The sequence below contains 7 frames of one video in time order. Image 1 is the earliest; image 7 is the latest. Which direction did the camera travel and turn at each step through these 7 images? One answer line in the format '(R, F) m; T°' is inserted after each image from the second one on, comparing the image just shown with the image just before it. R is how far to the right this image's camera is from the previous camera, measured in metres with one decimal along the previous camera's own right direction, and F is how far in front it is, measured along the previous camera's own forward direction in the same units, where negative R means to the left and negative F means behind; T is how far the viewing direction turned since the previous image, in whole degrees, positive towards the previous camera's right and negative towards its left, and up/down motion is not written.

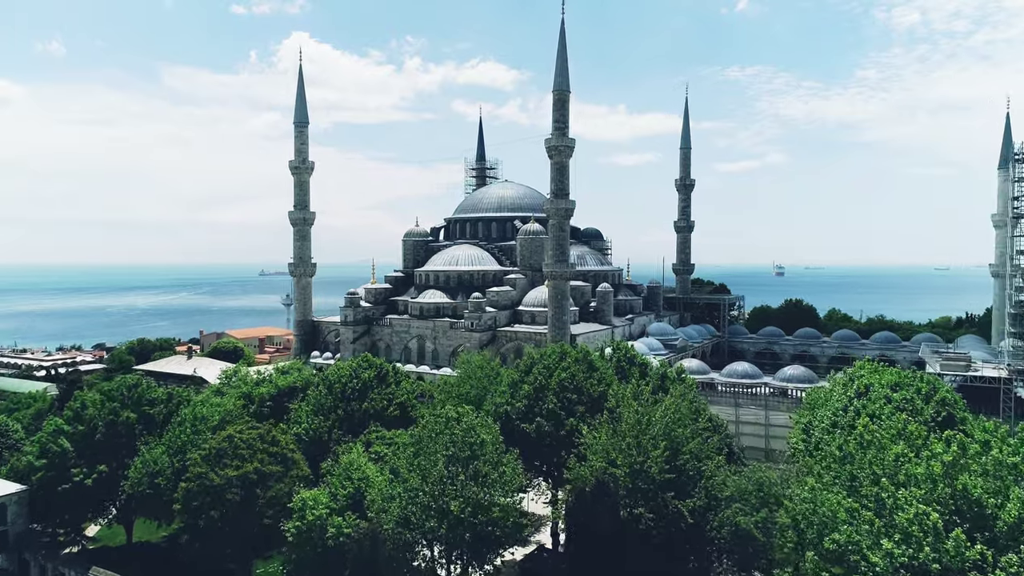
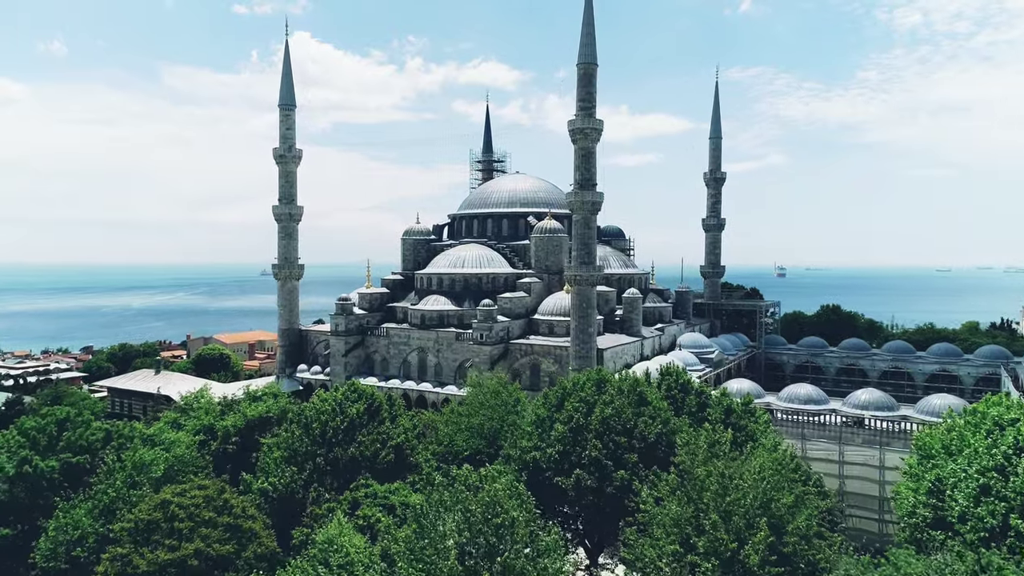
(-0.8, +6.3) m; 0°
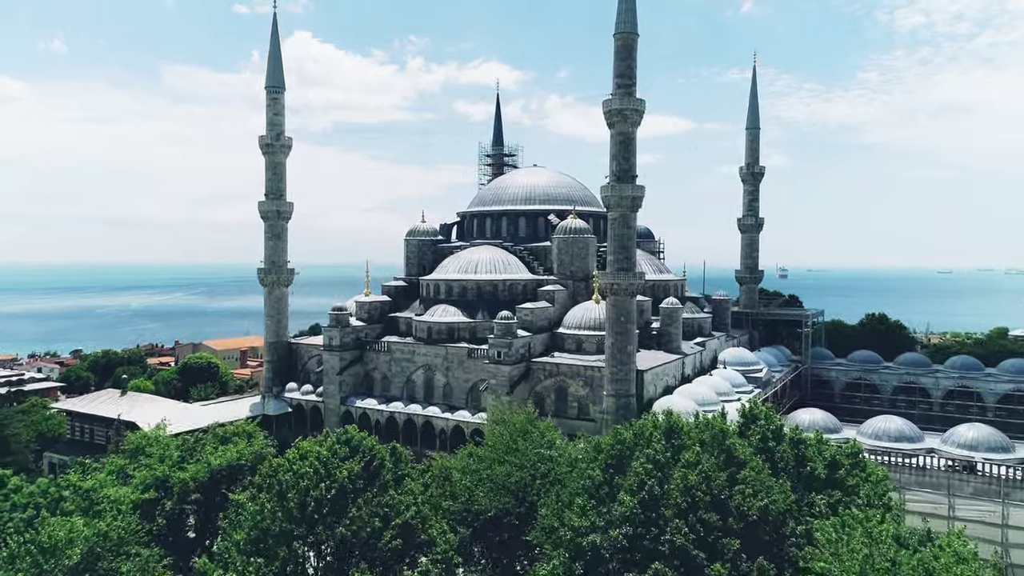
(-1.0, +5.8) m; 0°
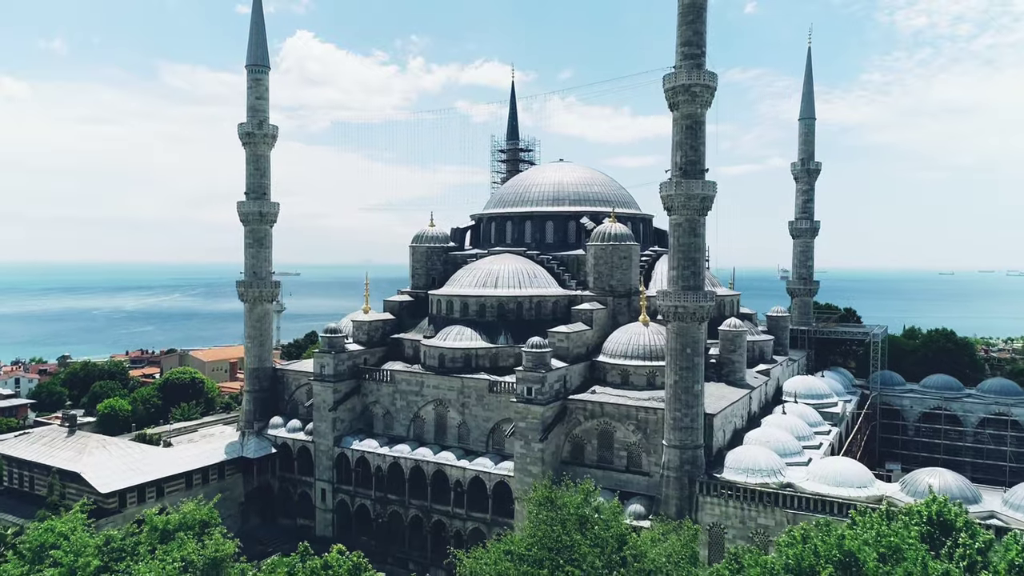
(-1.1, +6.6) m; 0°
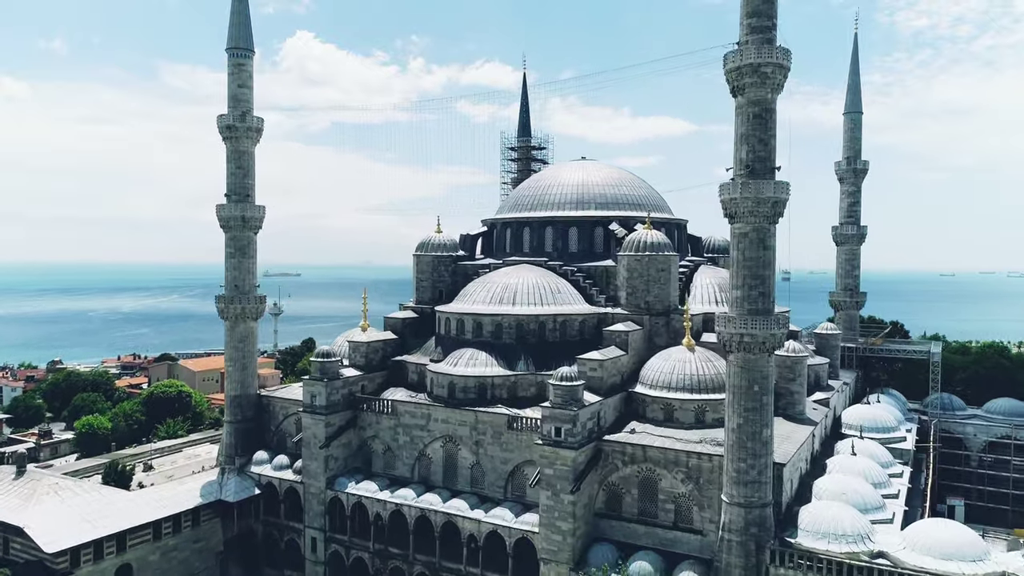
(-0.7, +4.5) m; 0°
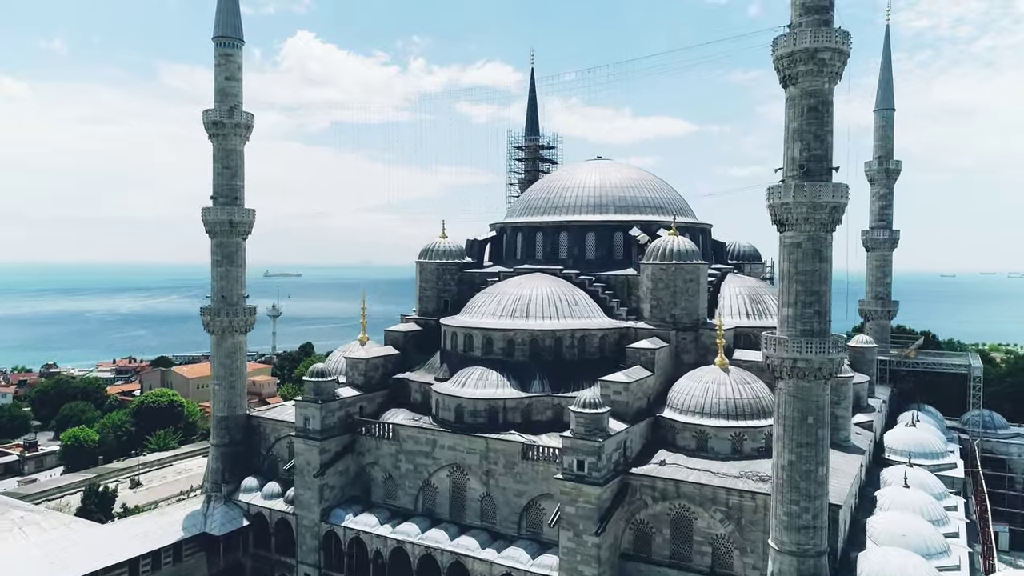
(-0.4, +2.6) m; 0°
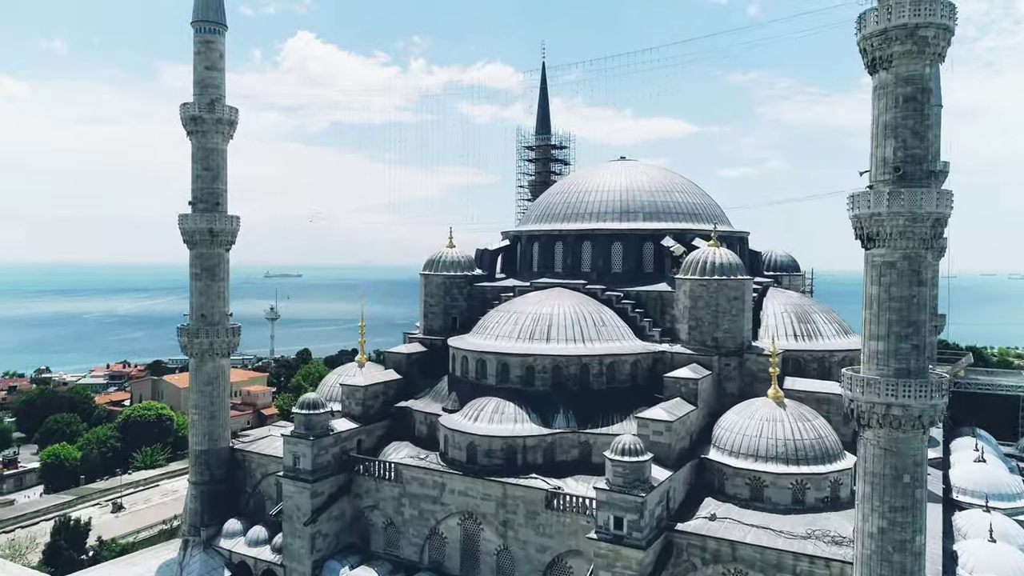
(-0.5, +3.3) m; 0°
